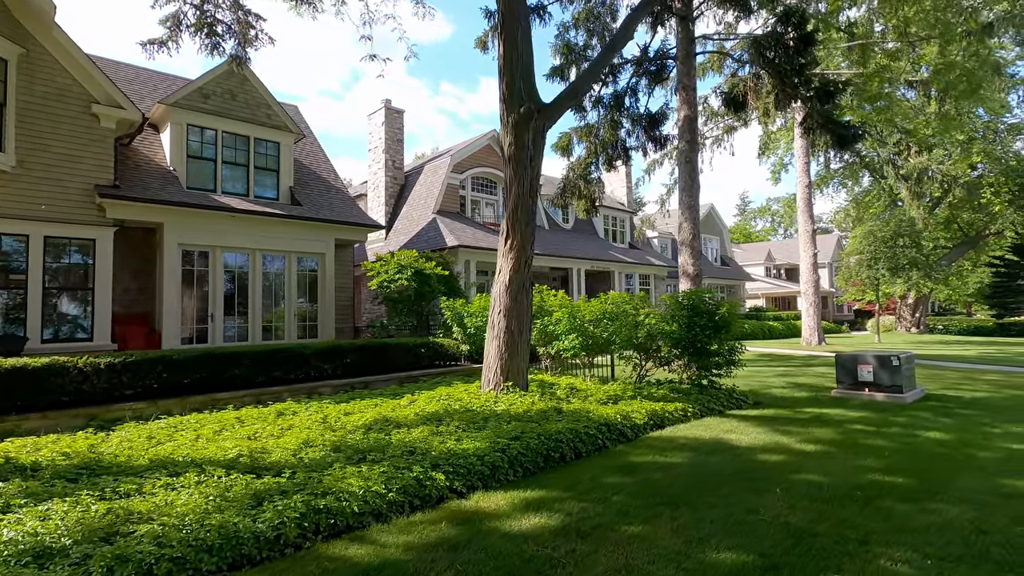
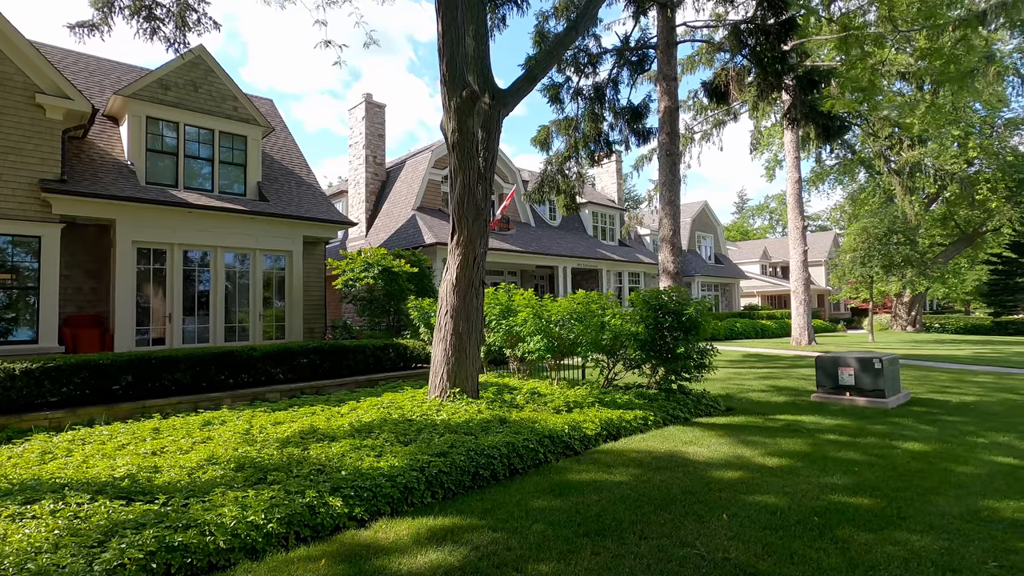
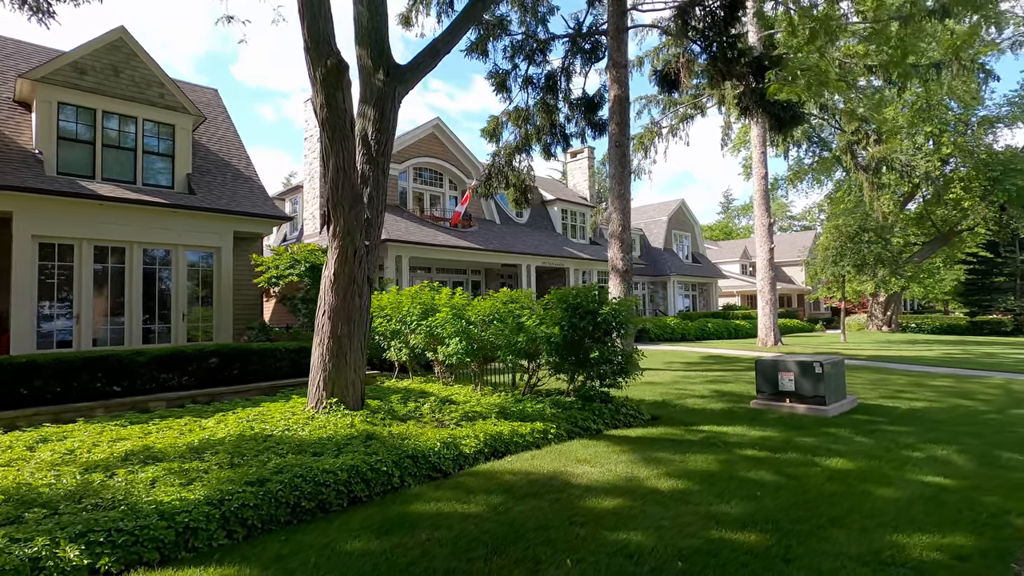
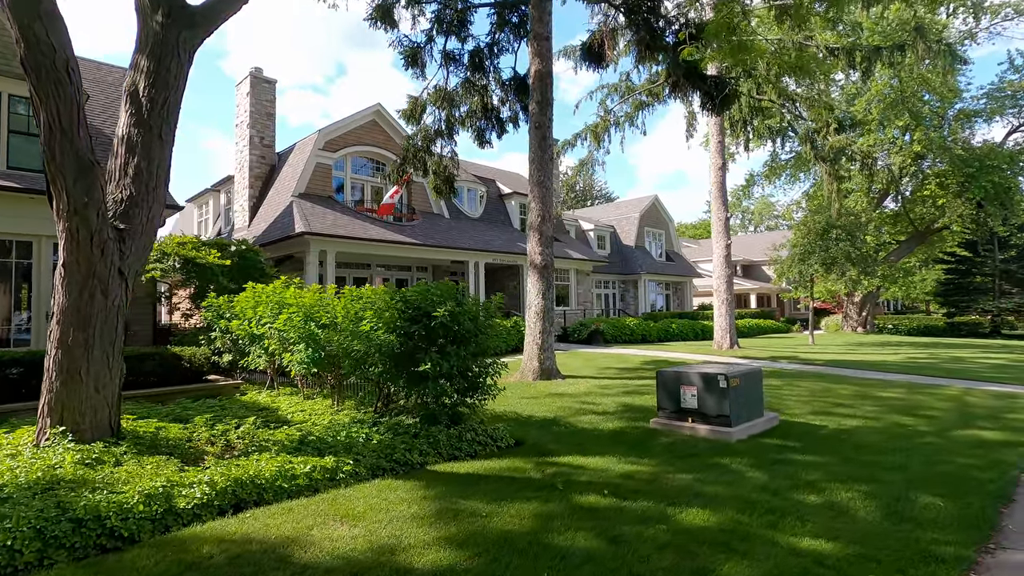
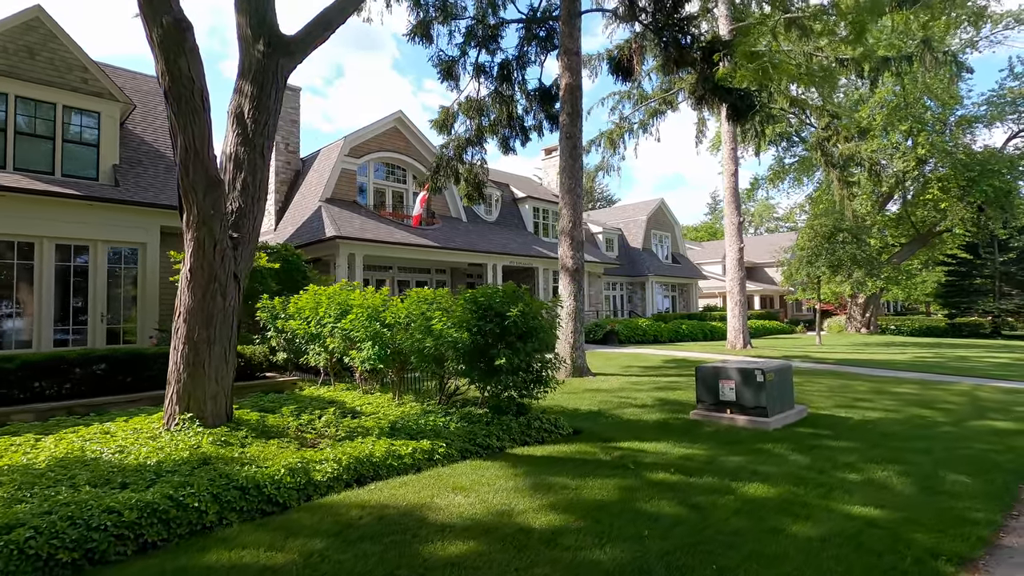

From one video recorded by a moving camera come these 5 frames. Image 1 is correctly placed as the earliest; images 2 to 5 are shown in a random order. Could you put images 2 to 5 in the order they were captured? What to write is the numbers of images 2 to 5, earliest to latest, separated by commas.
2, 3, 5, 4
